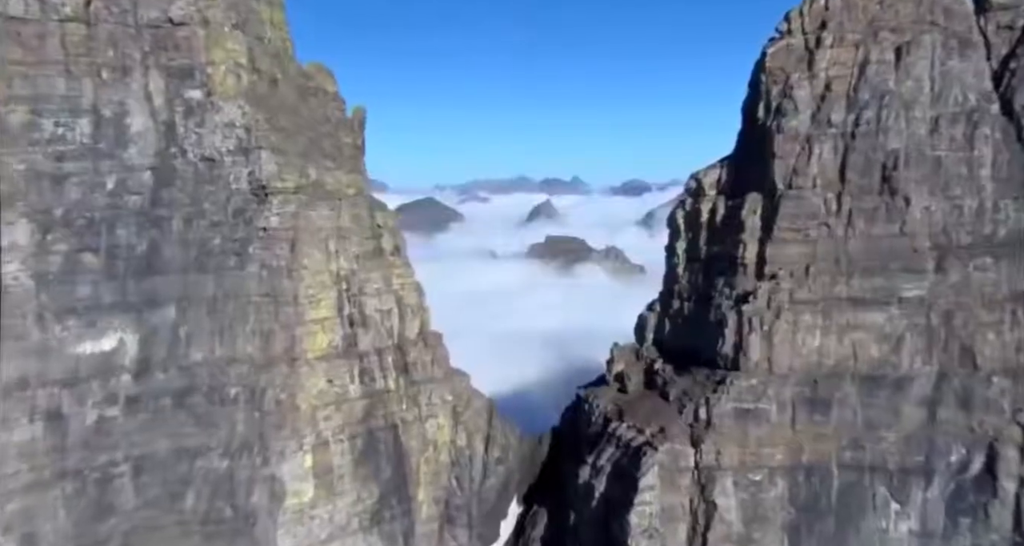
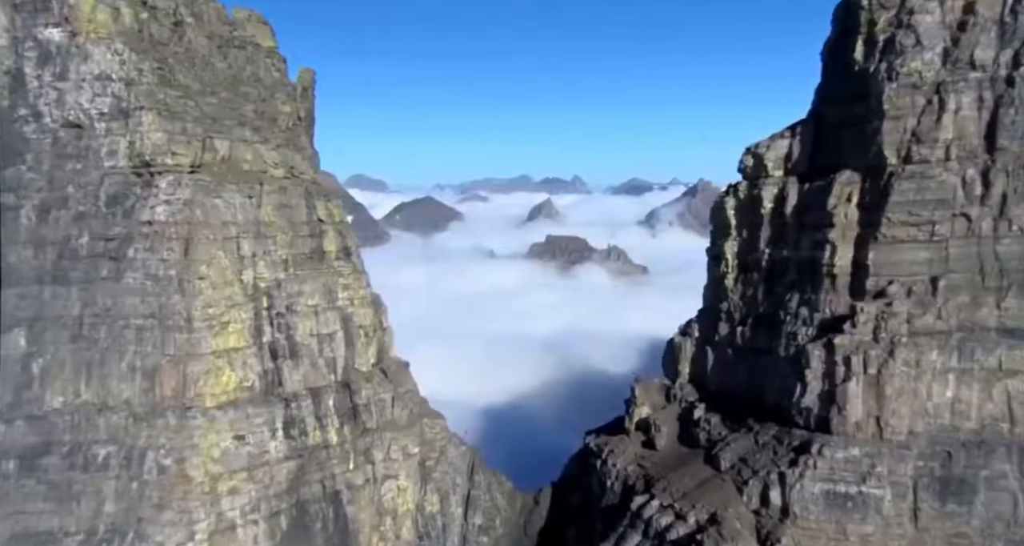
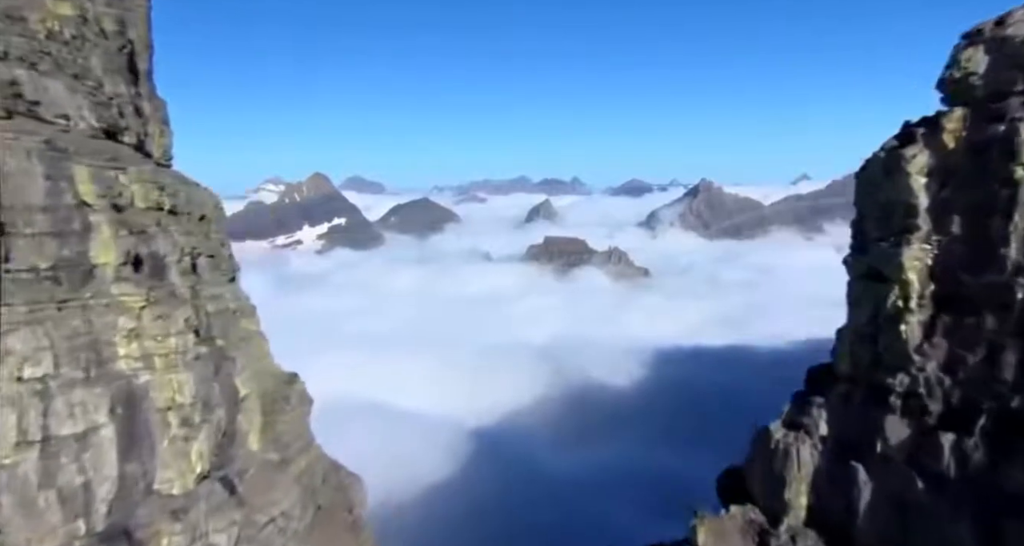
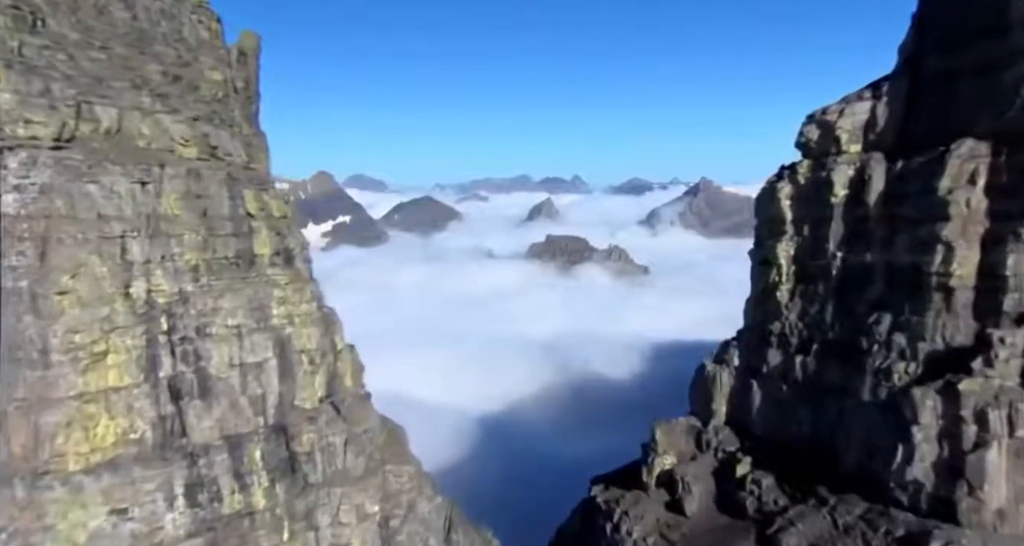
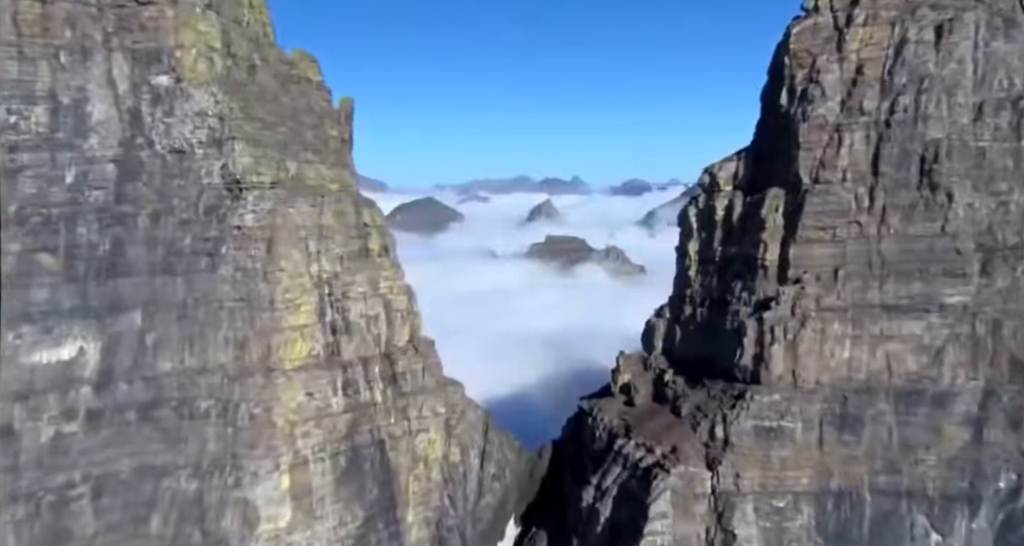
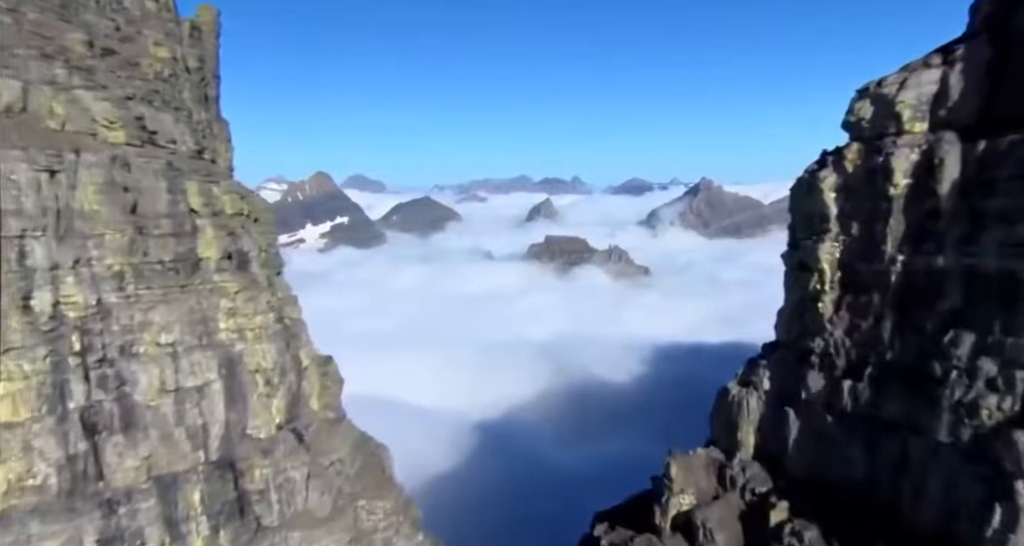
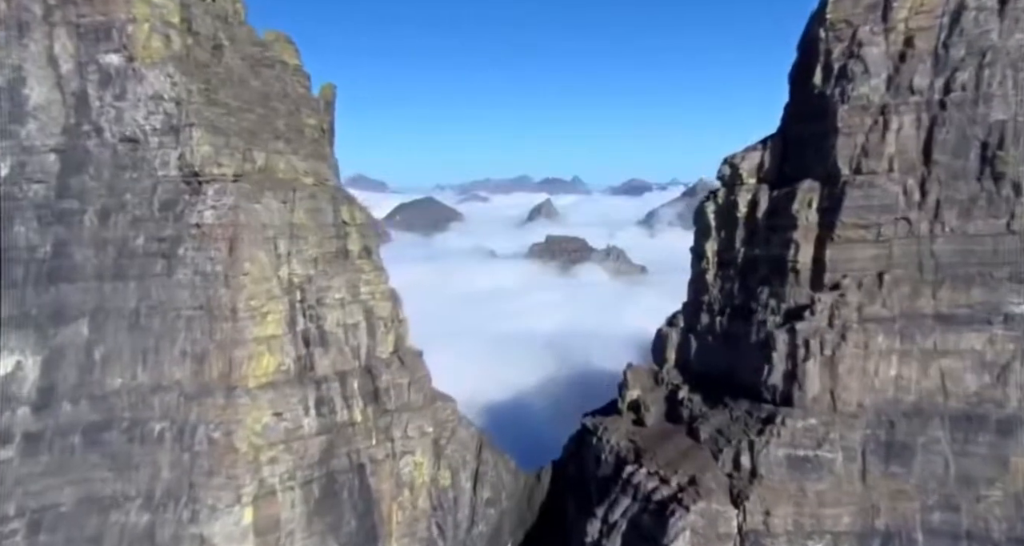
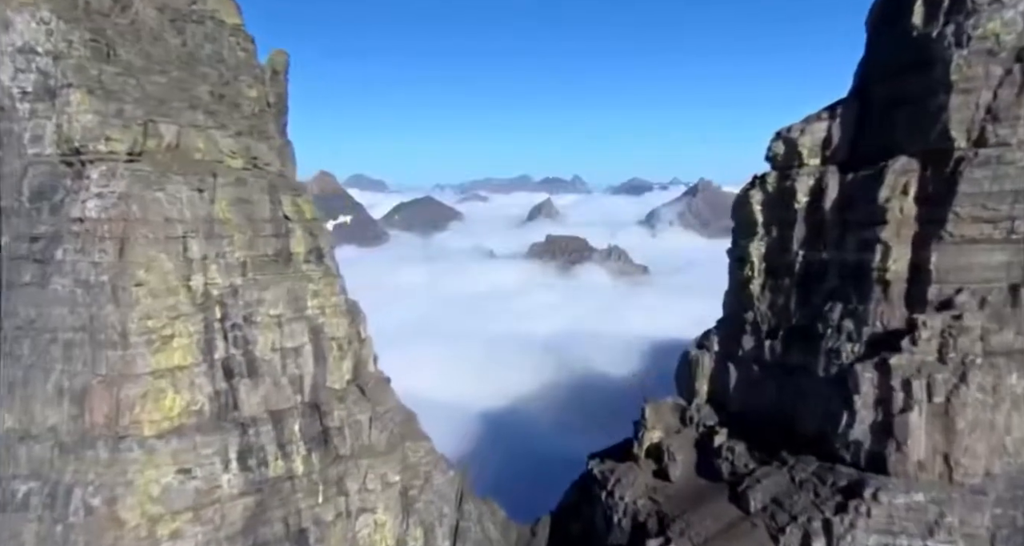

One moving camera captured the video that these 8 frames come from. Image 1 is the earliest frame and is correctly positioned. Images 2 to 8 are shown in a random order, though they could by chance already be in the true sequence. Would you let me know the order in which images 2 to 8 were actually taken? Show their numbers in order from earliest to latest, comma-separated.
5, 7, 2, 8, 4, 6, 3
